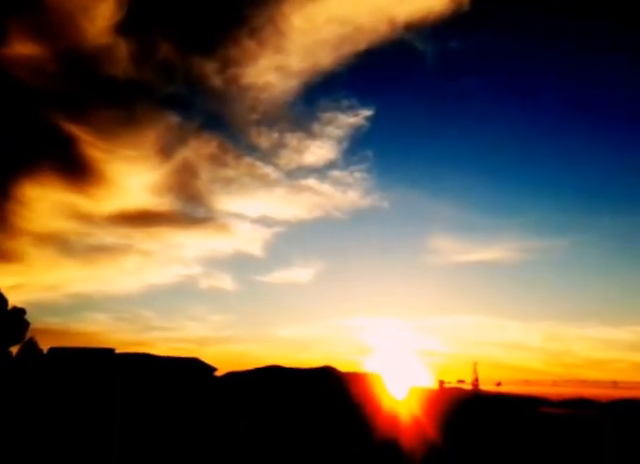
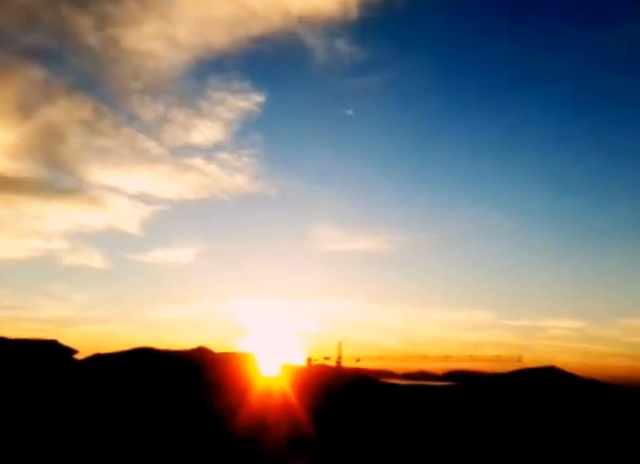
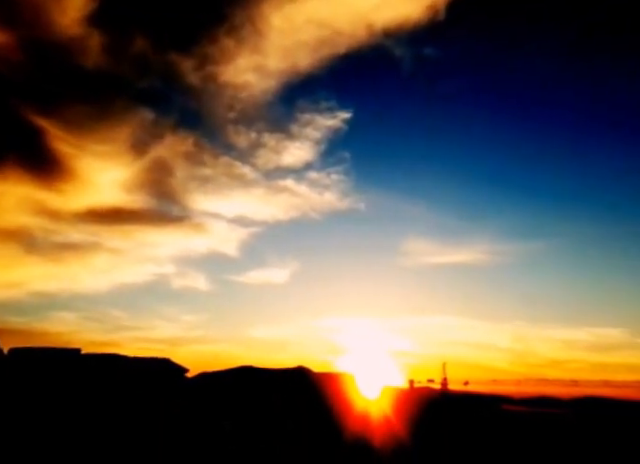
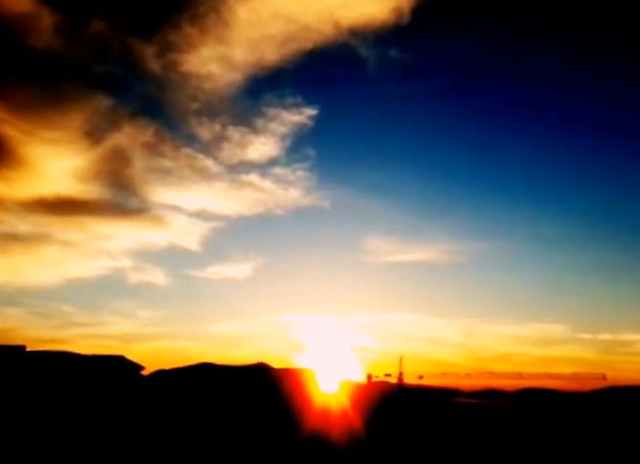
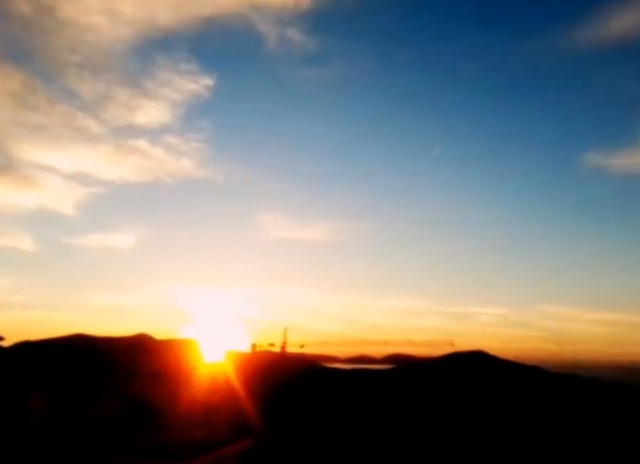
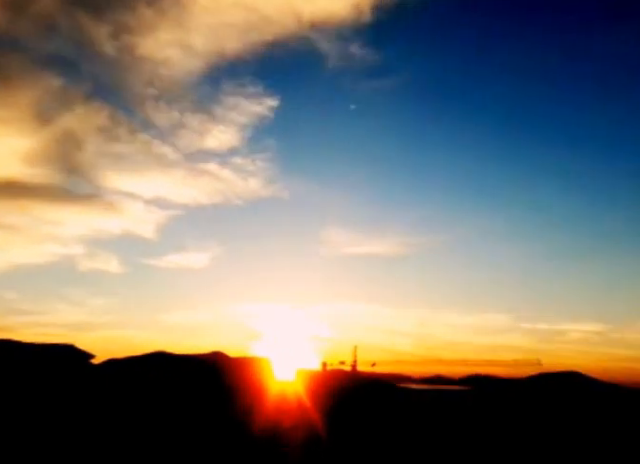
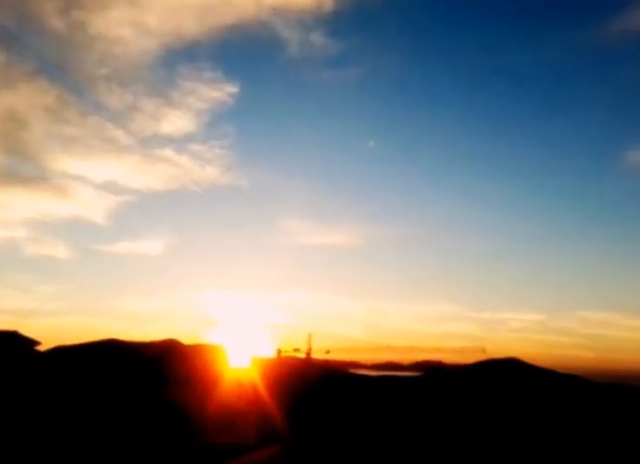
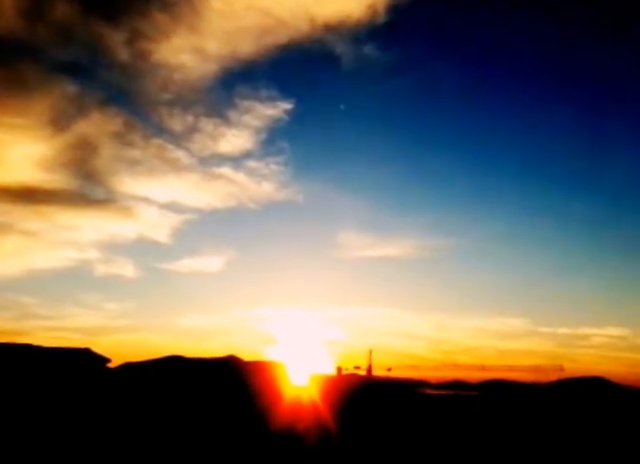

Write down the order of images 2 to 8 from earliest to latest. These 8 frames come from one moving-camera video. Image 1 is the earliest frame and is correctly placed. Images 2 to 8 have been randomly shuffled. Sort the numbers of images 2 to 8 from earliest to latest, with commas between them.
3, 4, 8, 6, 2, 7, 5
